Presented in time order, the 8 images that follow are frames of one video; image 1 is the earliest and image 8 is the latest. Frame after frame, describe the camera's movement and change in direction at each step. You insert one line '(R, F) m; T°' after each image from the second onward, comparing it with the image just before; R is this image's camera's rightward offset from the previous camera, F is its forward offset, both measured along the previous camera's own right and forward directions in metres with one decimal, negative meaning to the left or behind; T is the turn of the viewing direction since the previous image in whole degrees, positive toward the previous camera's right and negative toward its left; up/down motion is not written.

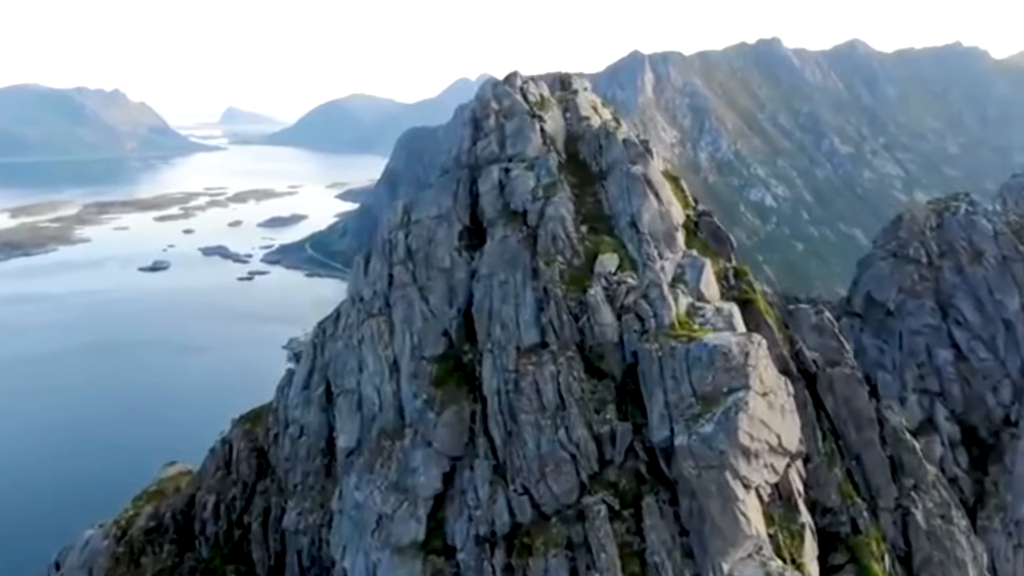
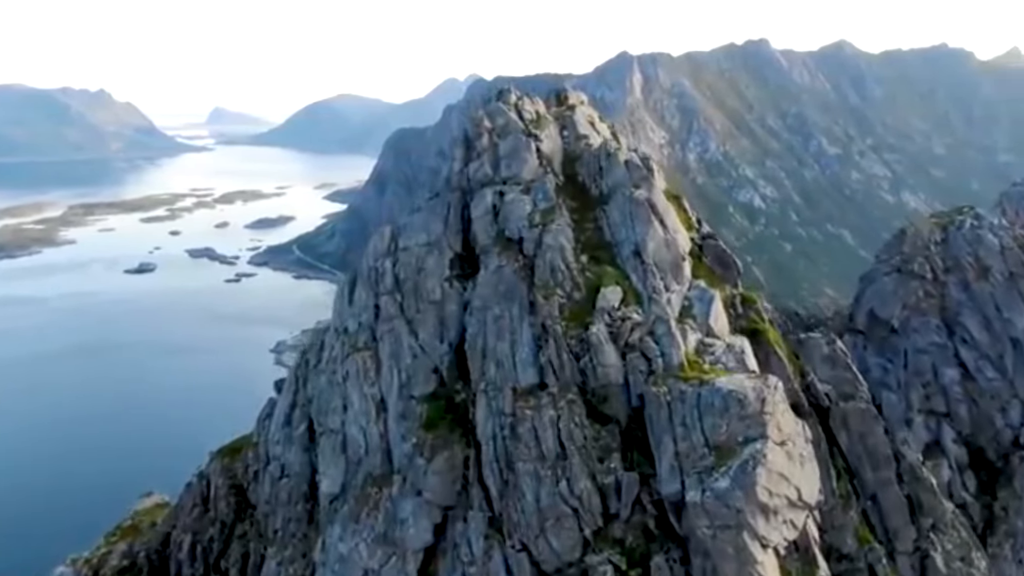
(-0.3, +2.7) m; +1°
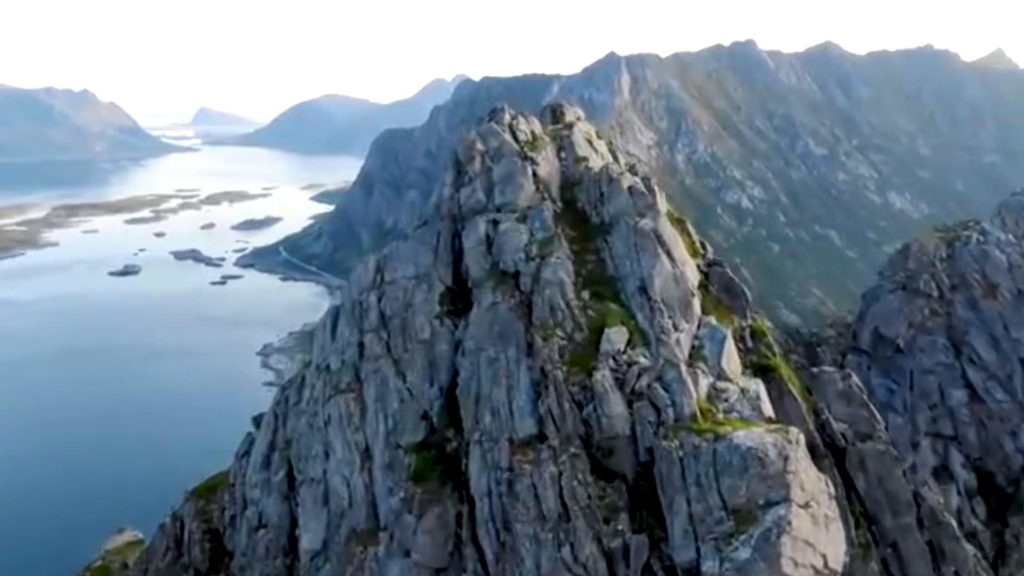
(-0.3, +2.9) m; +1°
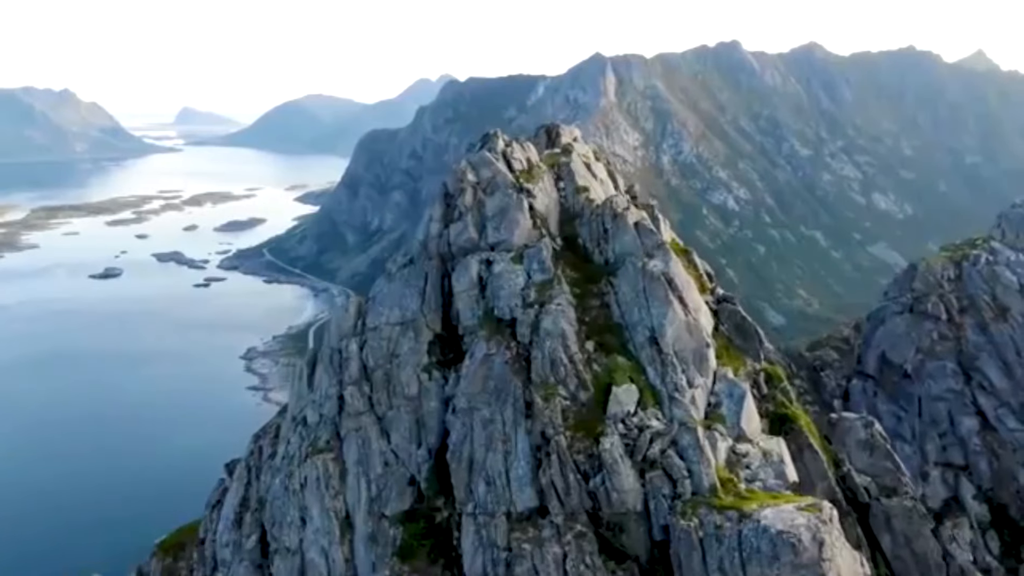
(-0.3, +3.5) m; +1°
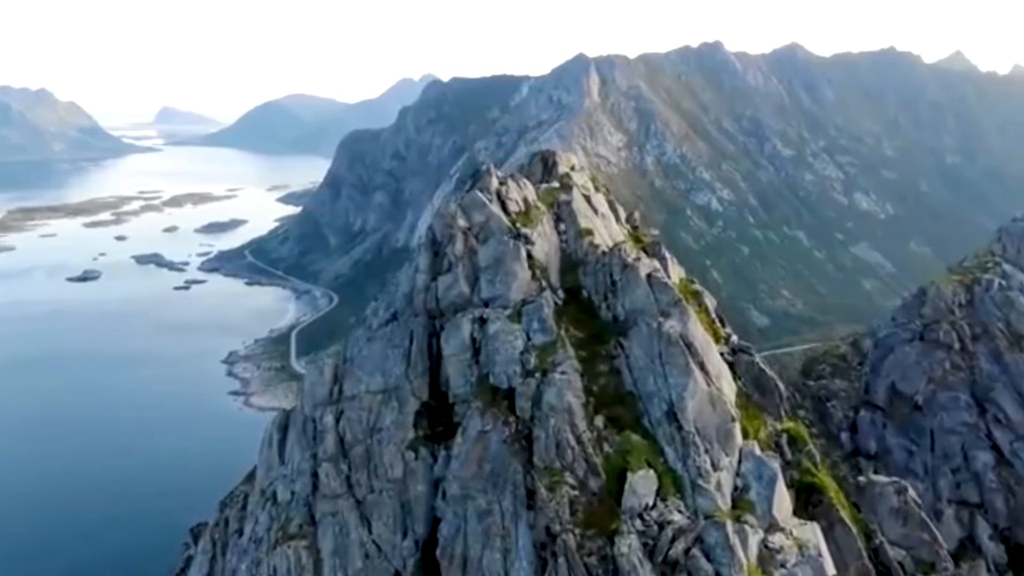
(-0.4, +4.0) m; +1°
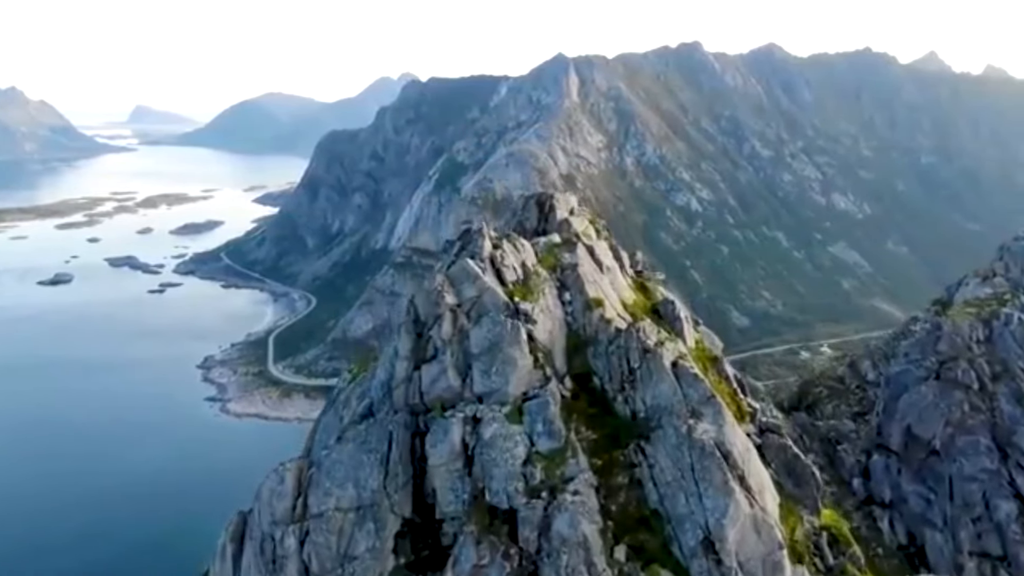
(-0.5, +5.0) m; +1°
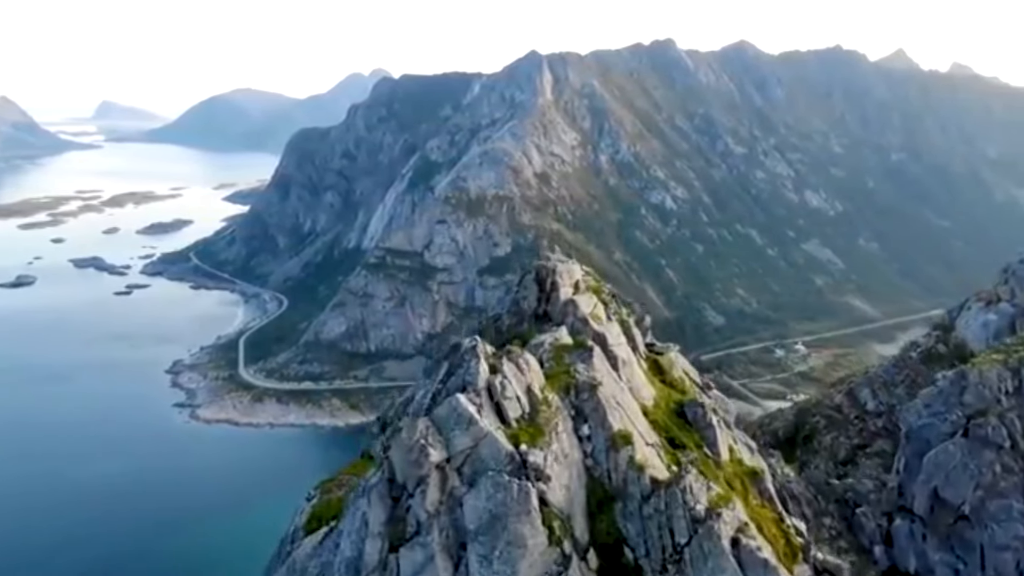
(-0.7, +6.4) m; +2°
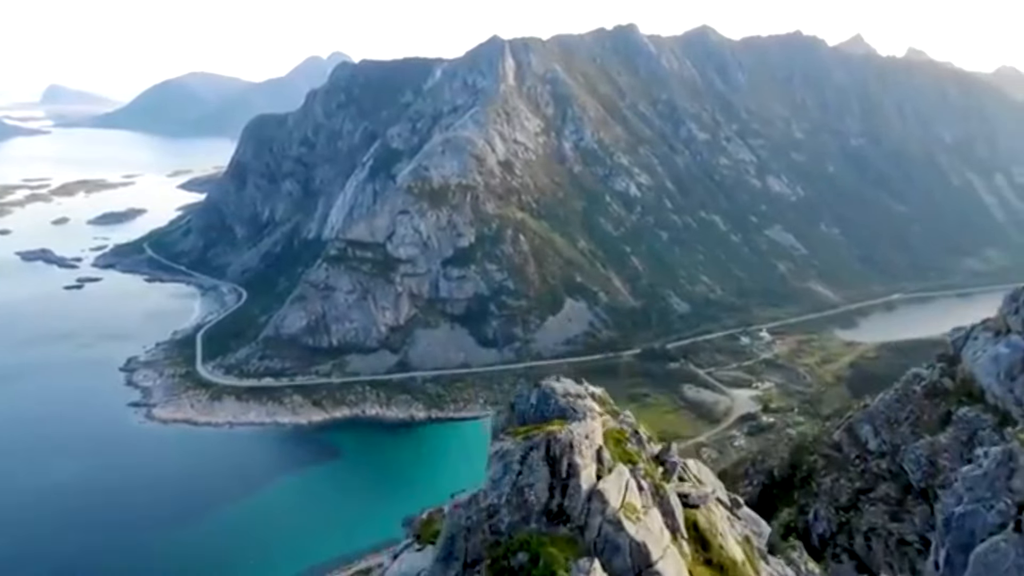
(-0.9, +8.9) m; +2°
